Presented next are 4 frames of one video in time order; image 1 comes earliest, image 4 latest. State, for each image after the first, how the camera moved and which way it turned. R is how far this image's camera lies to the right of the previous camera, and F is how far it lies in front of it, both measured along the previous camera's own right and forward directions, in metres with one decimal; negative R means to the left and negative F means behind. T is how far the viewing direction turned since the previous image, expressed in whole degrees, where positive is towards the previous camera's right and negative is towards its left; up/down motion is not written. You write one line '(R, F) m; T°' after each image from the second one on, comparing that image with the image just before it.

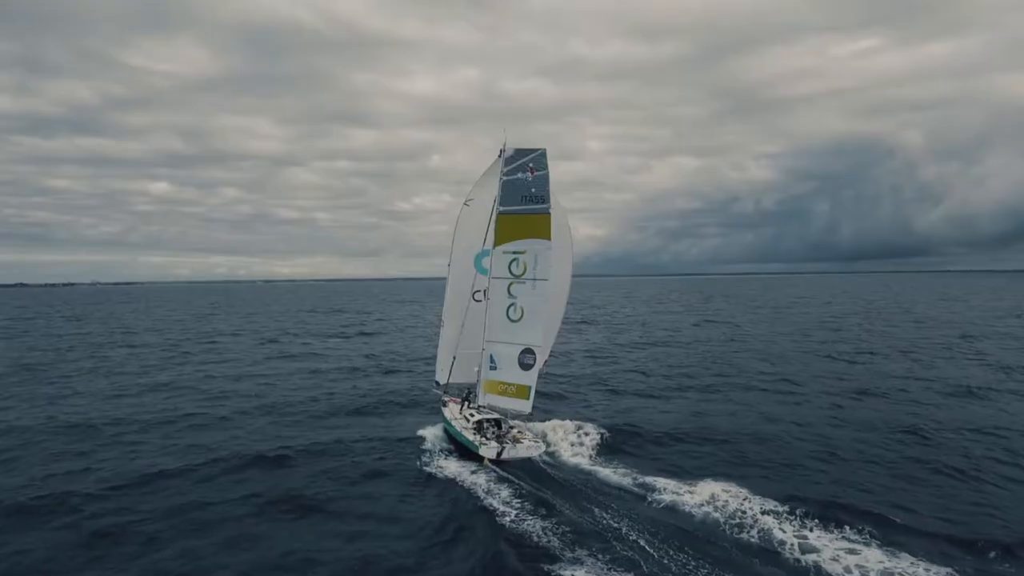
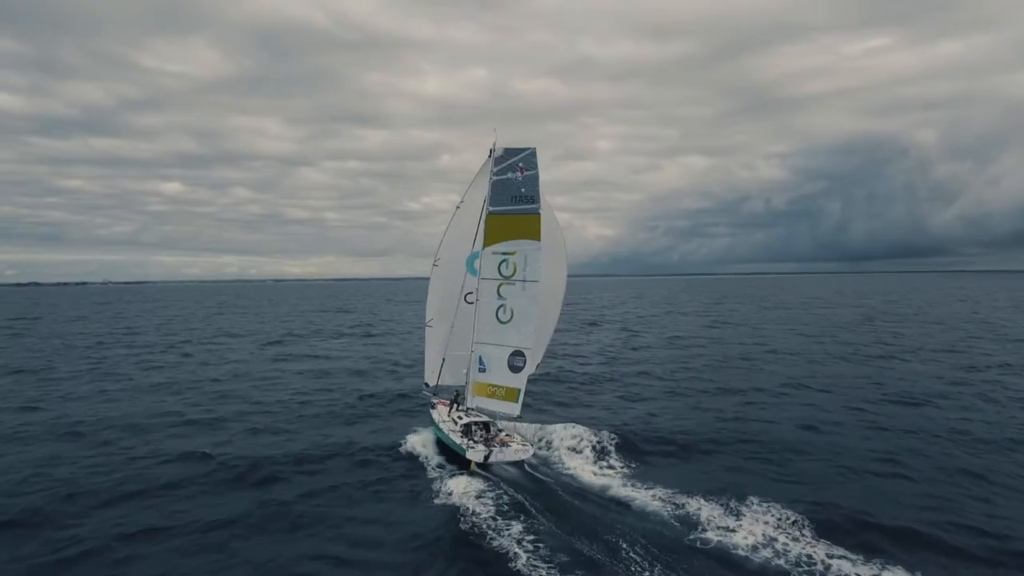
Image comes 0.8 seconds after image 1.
(-0.1, +2.4) m; -1°
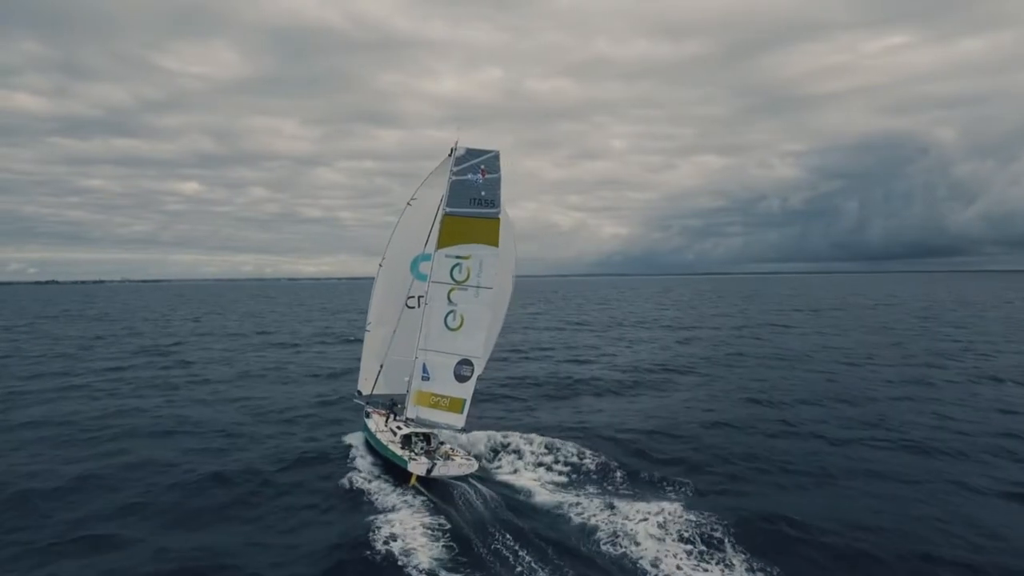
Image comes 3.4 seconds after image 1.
(+2.4, +0.1) m; -1°
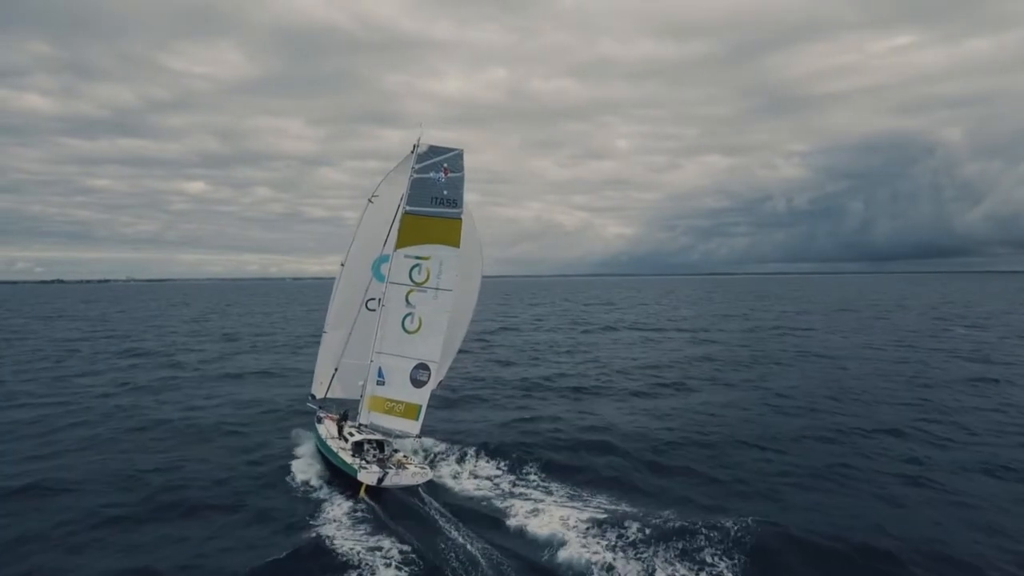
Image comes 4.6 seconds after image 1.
(+1.0, +0.7) m; 0°
